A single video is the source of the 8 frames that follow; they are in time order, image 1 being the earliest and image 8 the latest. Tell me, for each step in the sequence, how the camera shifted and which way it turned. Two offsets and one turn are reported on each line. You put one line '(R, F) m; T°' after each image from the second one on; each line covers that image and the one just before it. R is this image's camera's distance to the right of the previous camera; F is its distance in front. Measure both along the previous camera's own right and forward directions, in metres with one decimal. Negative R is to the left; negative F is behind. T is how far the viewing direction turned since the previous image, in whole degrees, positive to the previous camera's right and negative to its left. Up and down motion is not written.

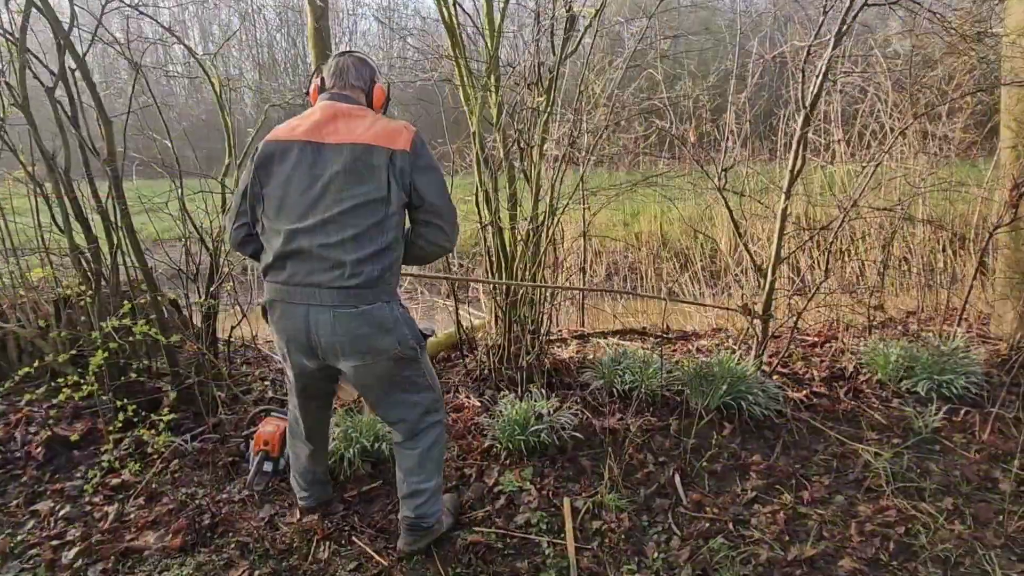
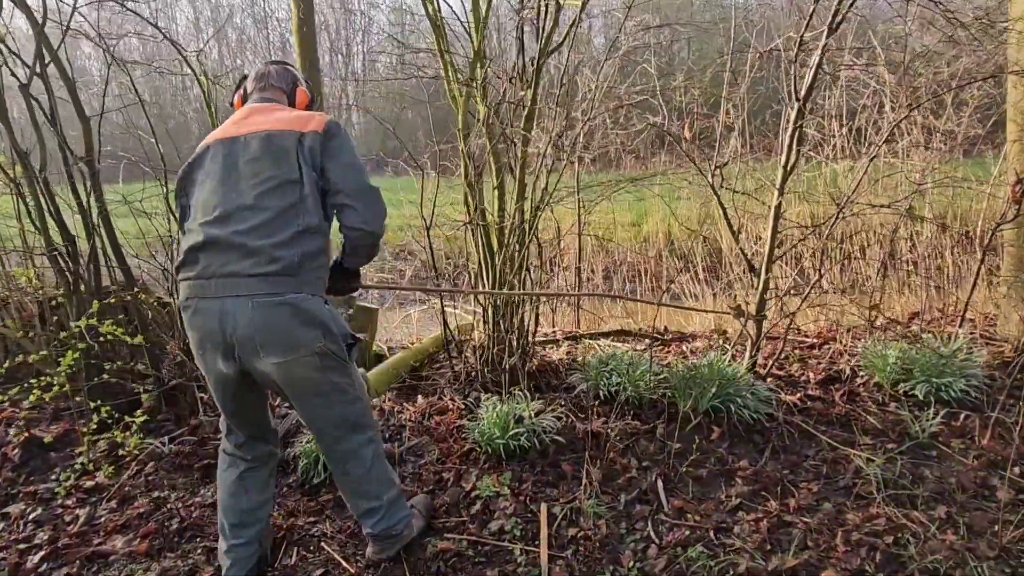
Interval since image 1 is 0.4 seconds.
(+0.2, +0.1) m; -1°
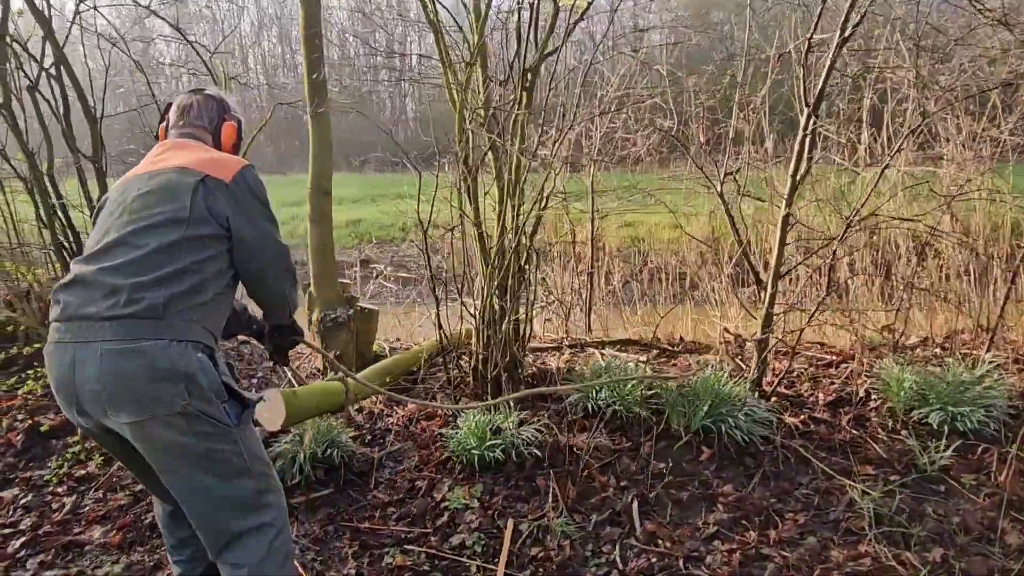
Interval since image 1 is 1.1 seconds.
(+0.4, +0.1) m; -5°
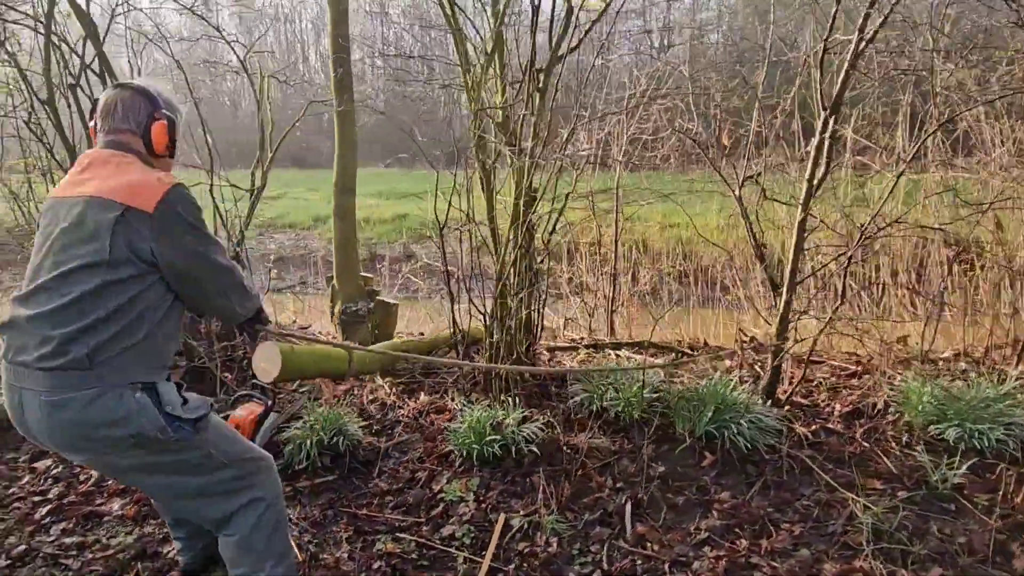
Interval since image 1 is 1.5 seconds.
(+0.3, 0.0) m; -4°
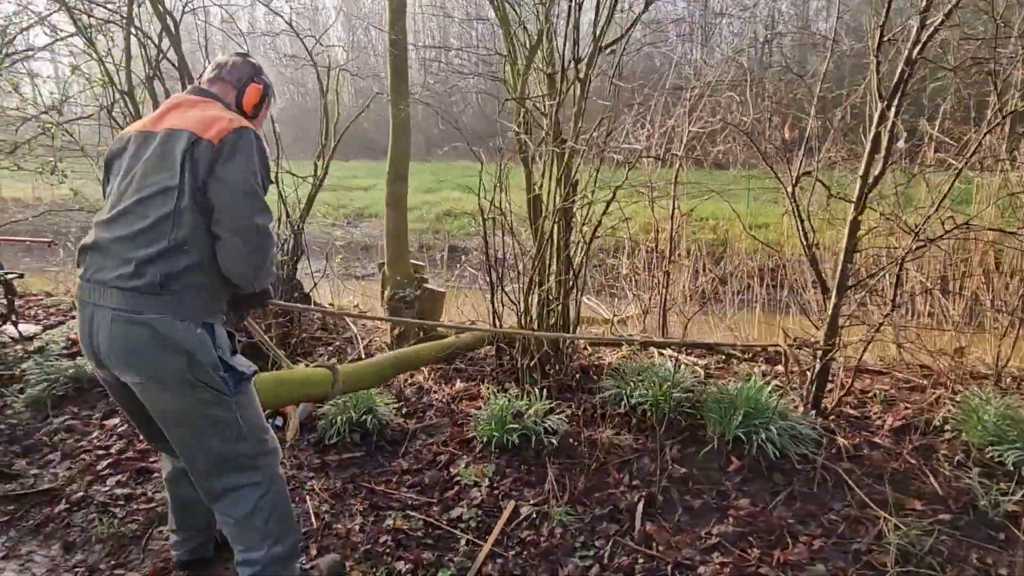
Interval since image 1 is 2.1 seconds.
(+0.4, 0.0) m; -8°
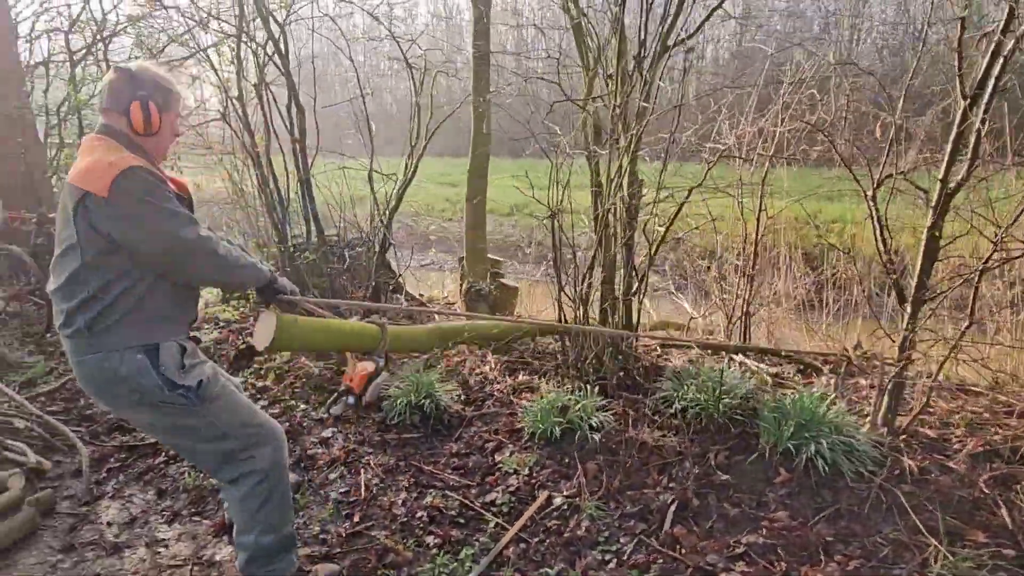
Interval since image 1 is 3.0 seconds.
(+0.4, -0.1) m; -11°
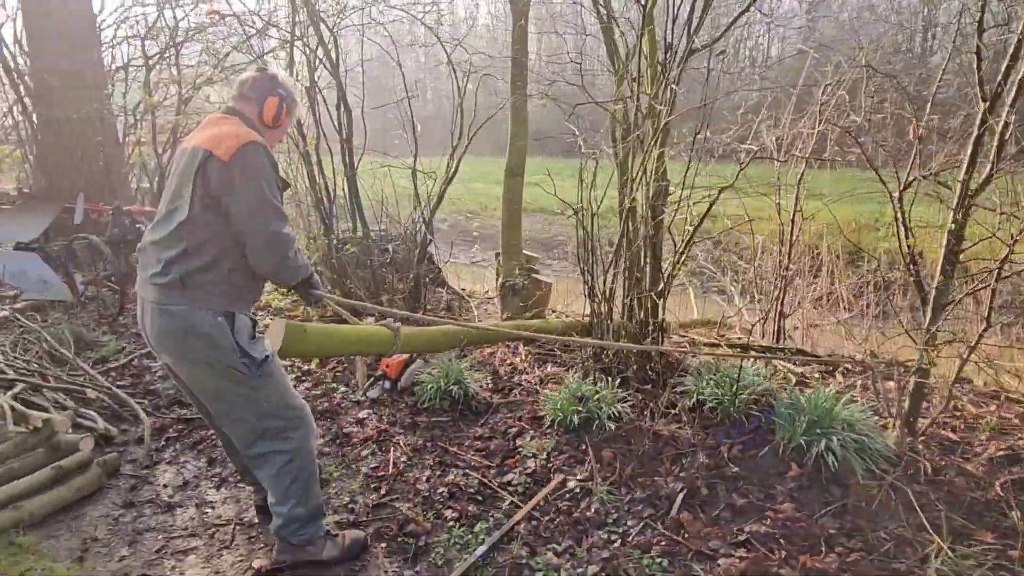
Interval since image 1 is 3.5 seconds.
(+0.2, -0.2) m; -5°
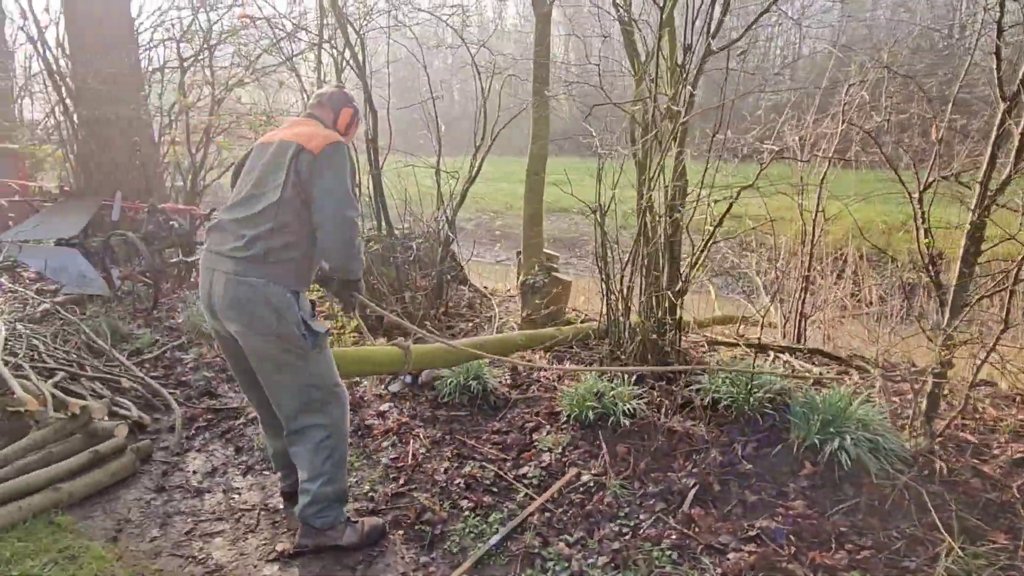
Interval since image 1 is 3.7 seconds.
(+0.1, -0.1) m; -2°
